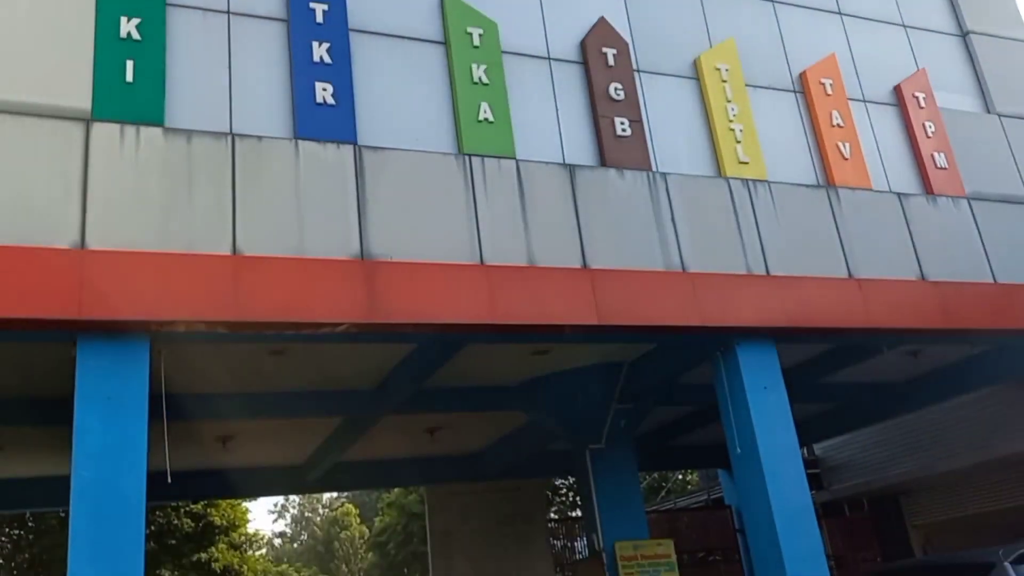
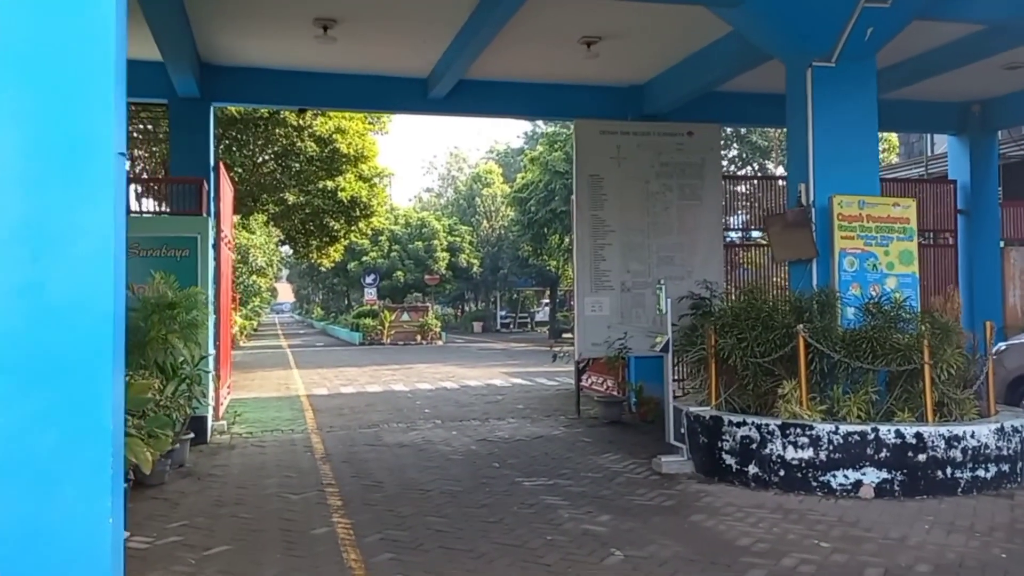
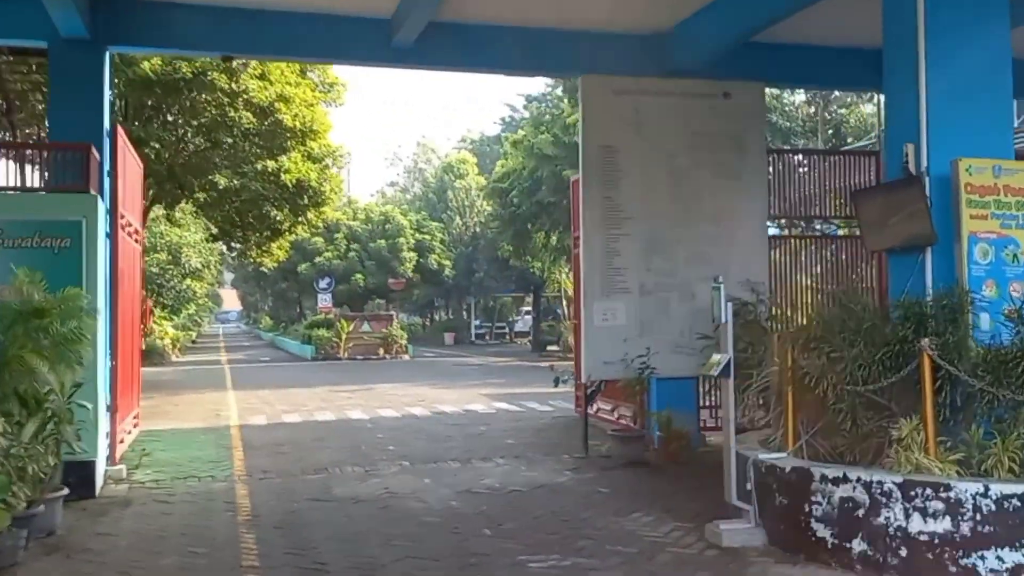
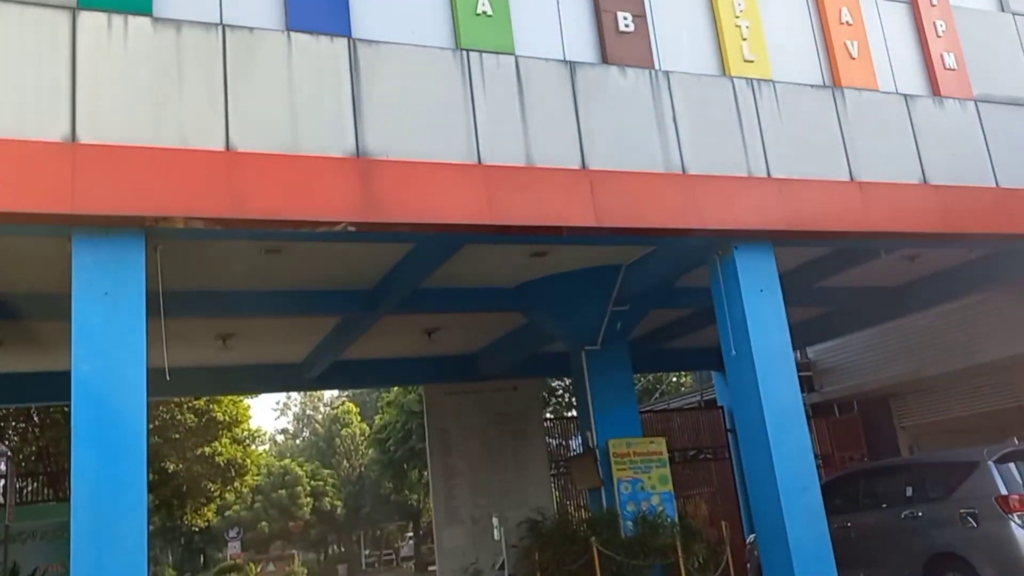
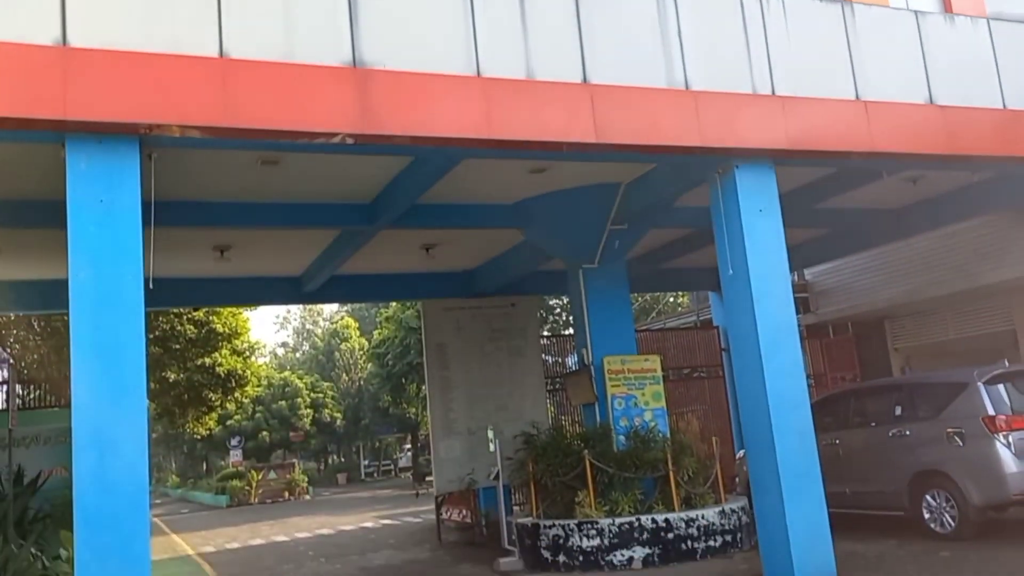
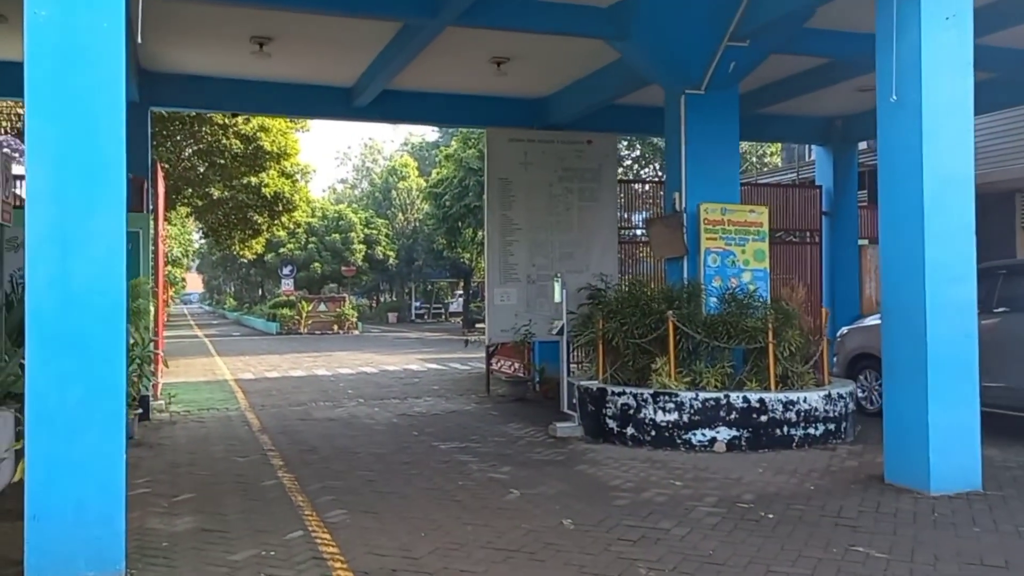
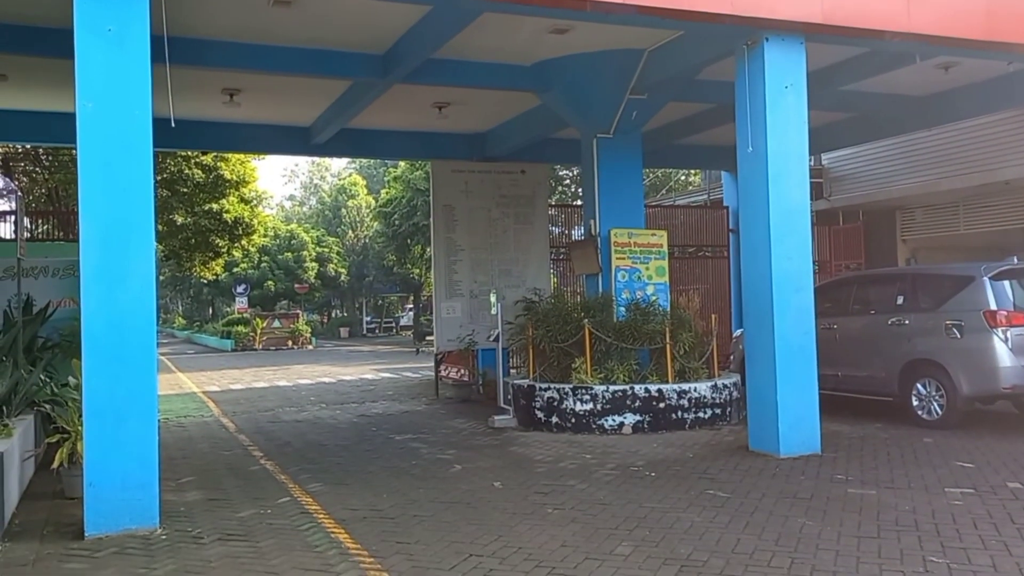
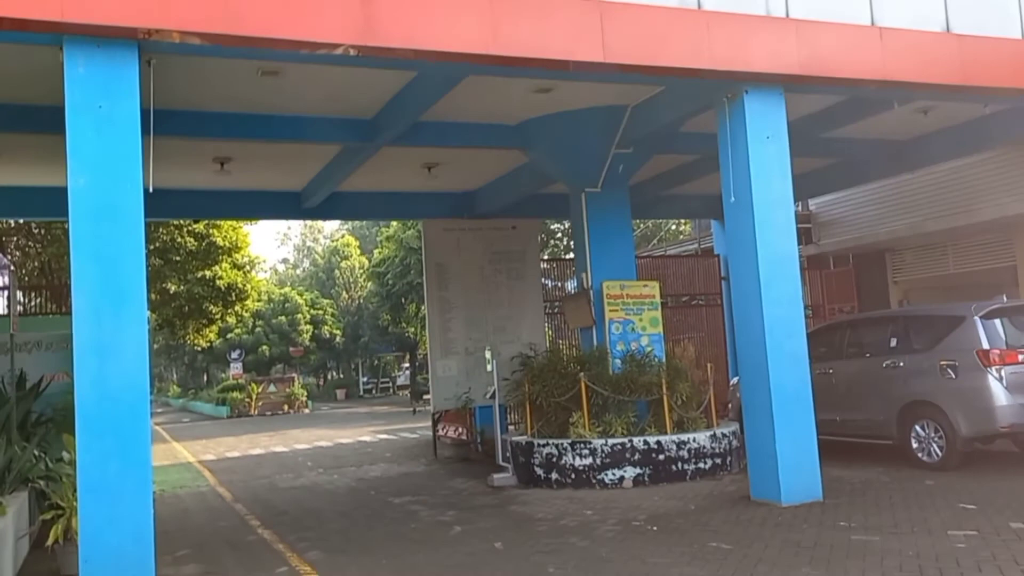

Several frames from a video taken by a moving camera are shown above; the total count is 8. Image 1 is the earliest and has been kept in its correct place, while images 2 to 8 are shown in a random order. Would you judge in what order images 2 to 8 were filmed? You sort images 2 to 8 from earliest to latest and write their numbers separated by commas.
4, 5, 8, 7, 6, 2, 3
